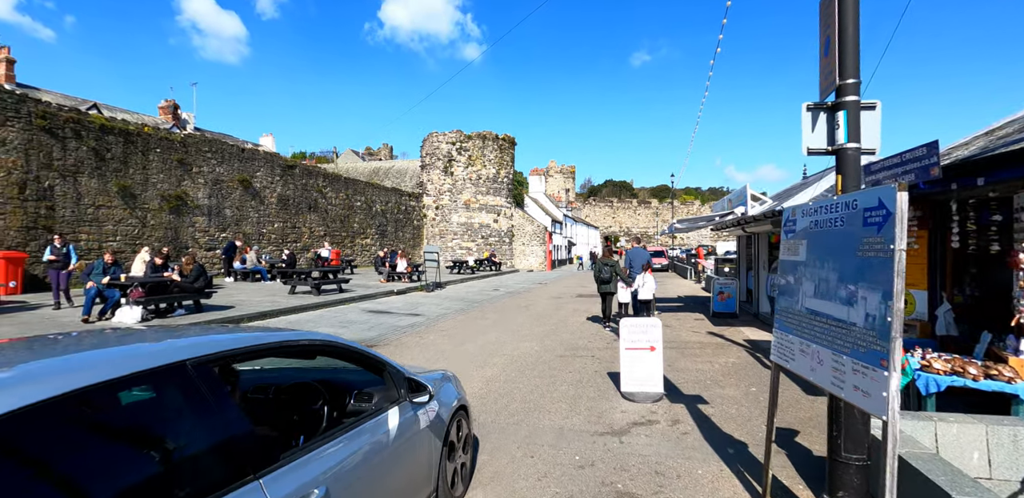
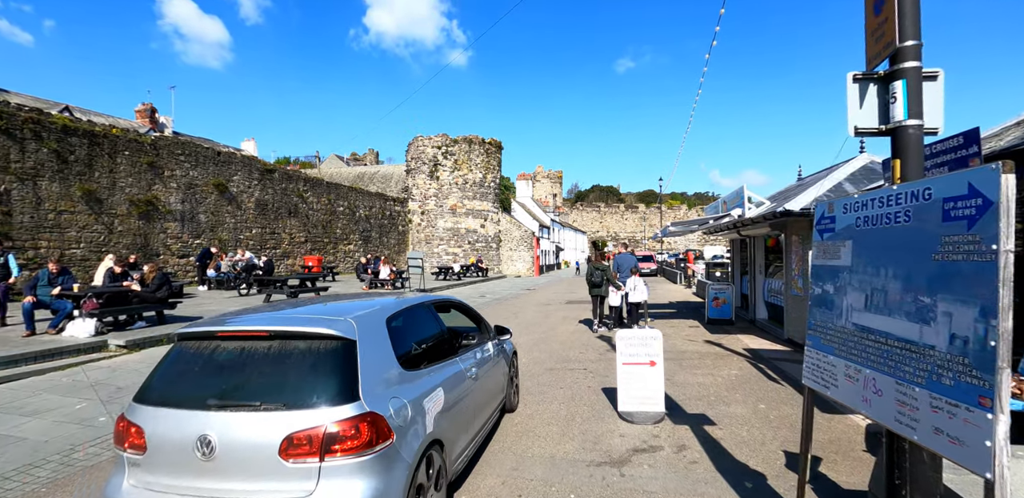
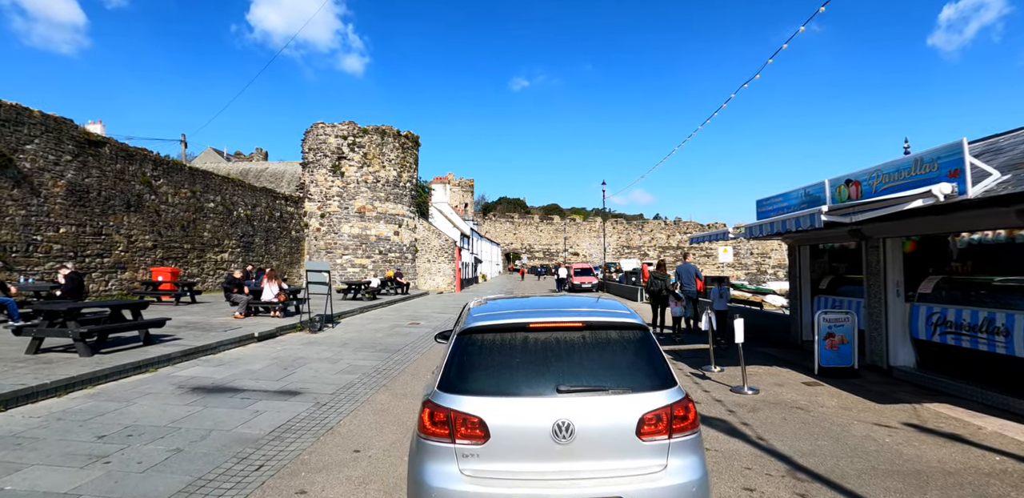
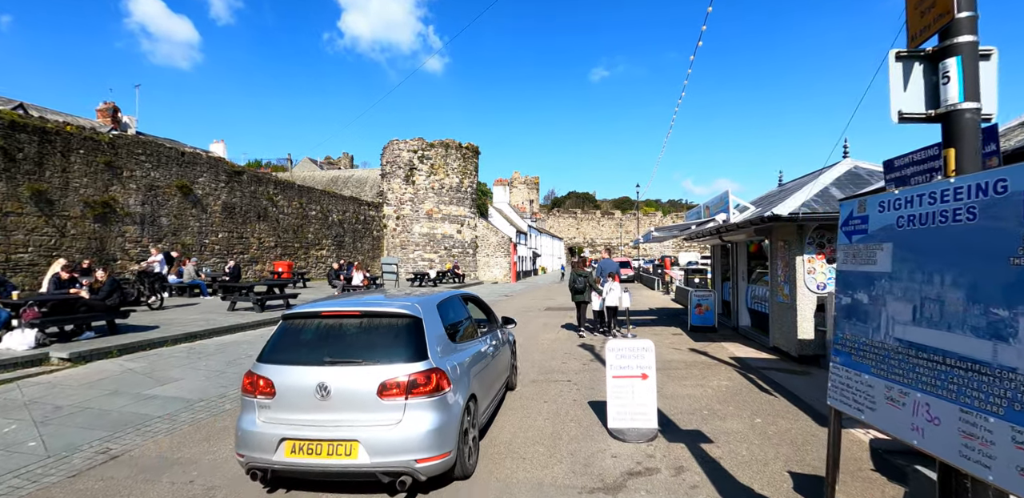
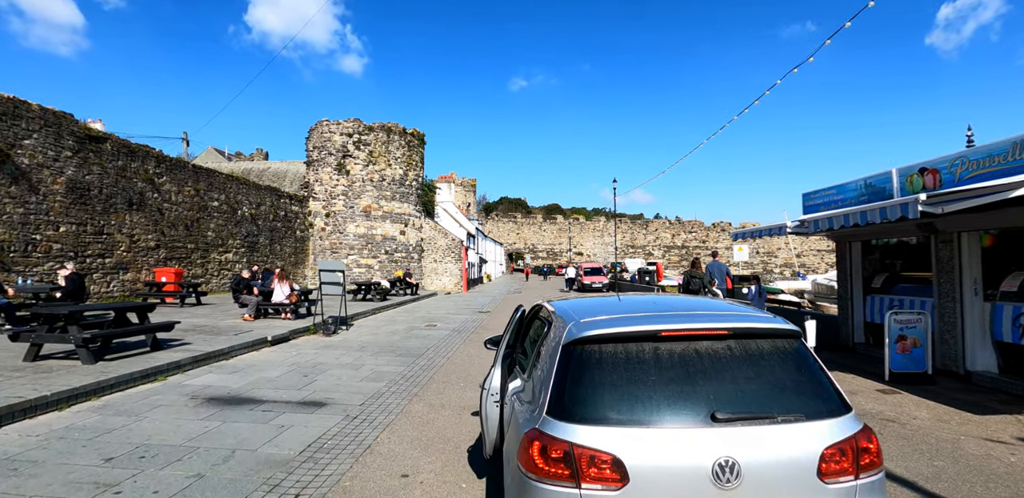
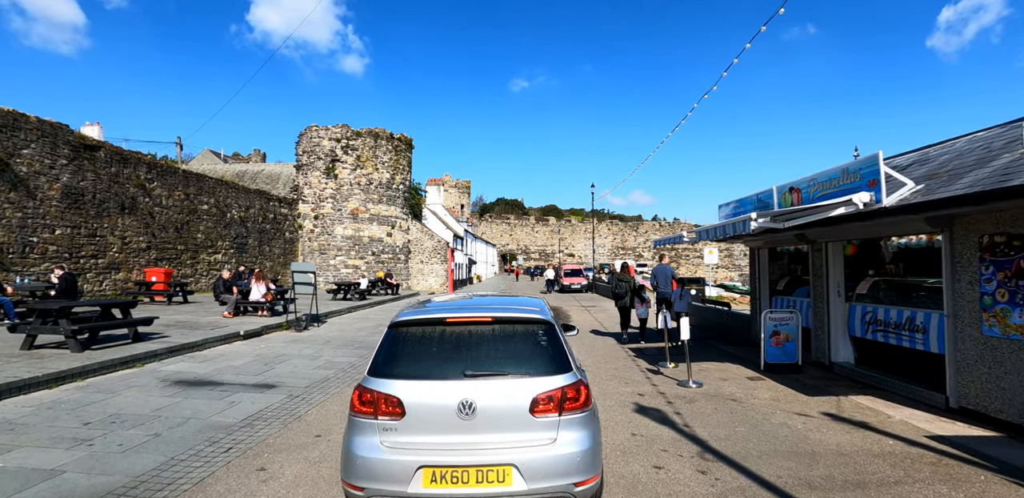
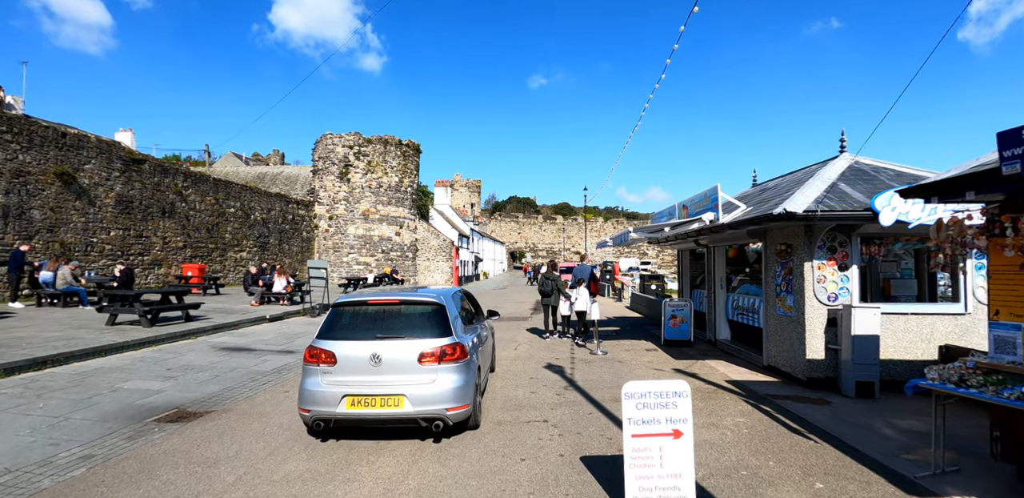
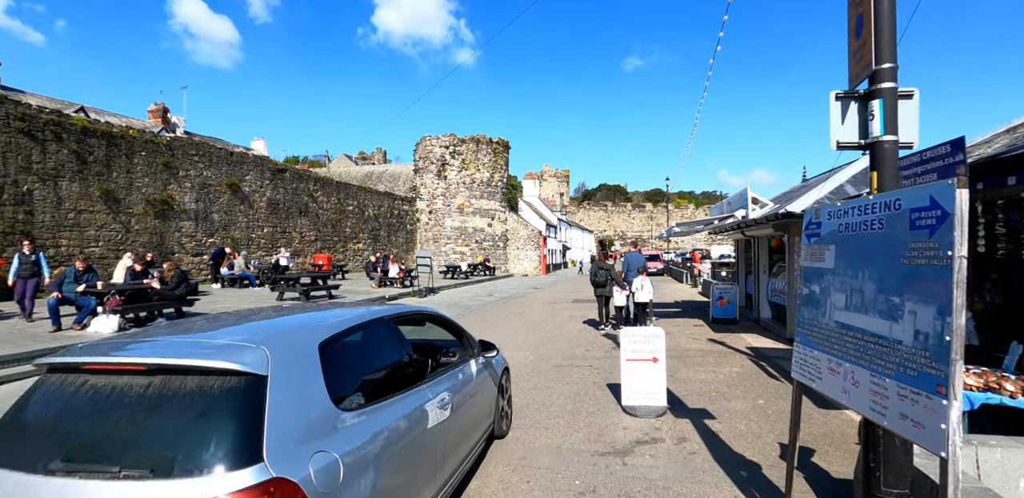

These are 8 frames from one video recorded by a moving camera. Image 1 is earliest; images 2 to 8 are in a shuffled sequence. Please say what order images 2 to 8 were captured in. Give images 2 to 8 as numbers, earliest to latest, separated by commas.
8, 2, 4, 7, 6, 3, 5
